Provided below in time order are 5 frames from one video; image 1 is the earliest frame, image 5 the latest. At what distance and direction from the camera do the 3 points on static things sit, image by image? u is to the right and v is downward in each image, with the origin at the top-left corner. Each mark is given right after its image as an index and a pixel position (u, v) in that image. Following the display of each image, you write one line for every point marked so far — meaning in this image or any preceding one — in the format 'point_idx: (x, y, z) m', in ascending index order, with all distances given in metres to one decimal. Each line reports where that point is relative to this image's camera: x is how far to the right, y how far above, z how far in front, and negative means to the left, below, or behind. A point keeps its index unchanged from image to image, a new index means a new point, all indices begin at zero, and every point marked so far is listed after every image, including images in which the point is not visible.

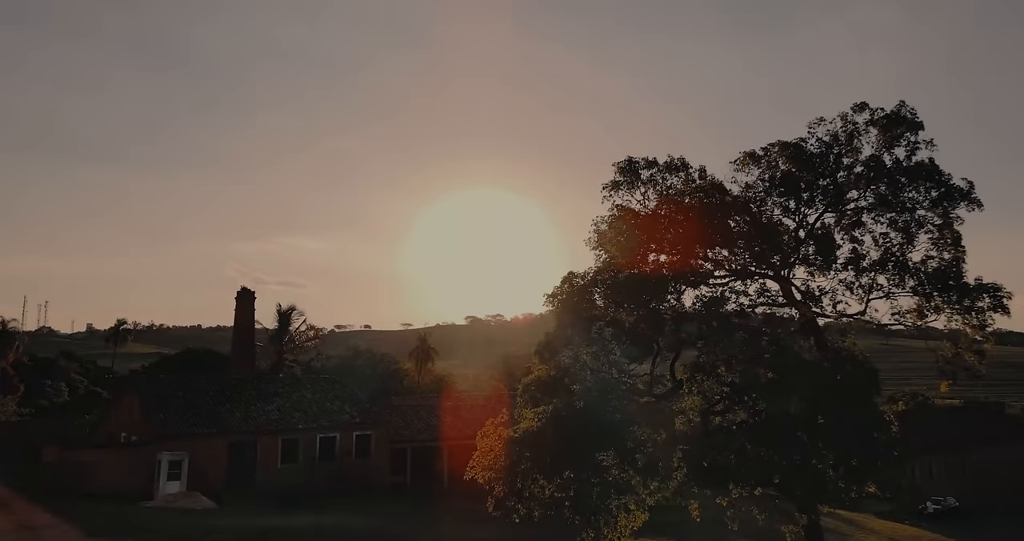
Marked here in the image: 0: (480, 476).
0: (-2.0, -12.3, +13.2) m
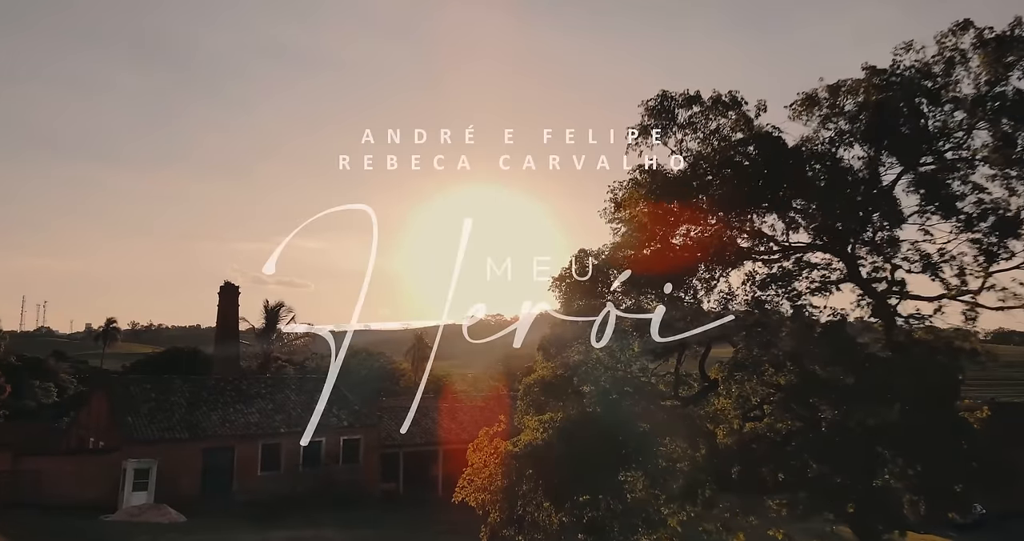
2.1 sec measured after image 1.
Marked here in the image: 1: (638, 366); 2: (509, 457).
0: (-2.0, -11.3, +11.0) m
1: (+6.6, -5.0, +11.6) m
2: (-0.1, -8.6, +10.2) m
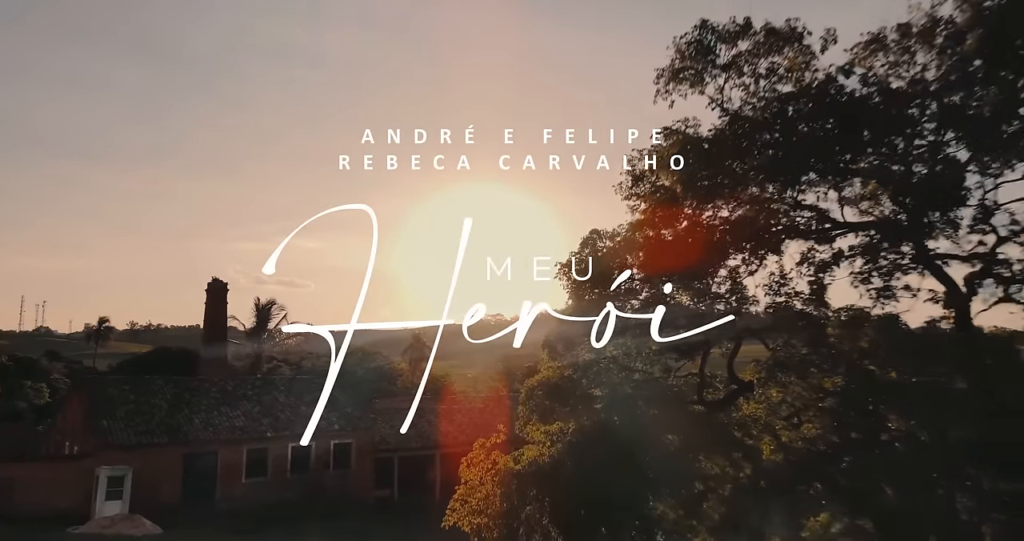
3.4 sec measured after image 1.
0: (-2.0, -10.7, +9.5) m
1: (+6.6, -4.4, +10.1) m
2: (-0.1, -8.0, +8.7) m
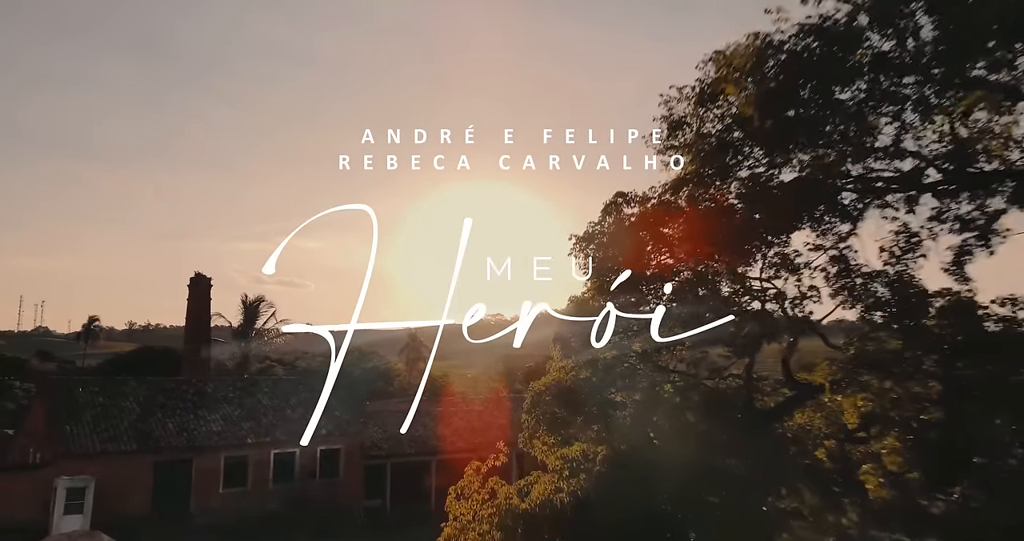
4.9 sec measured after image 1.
0: (-1.9, -9.8, +7.5) m
1: (+6.7, -3.5, +8.1) m
2: (0.0, -7.1, +6.7) m
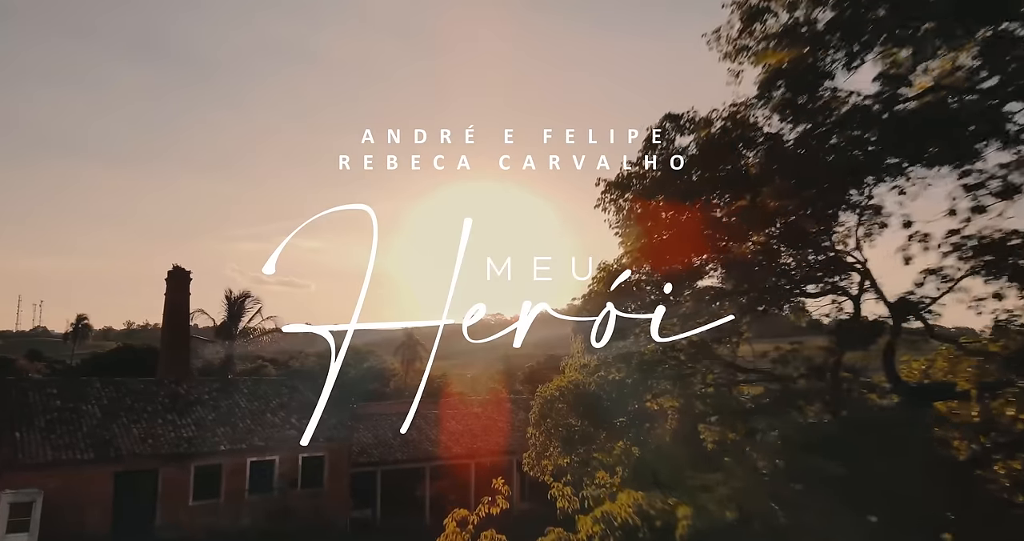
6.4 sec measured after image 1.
0: (-1.8, -8.8, +5.4) m
1: (+6.8, -2.5, +6.0) m
2: (+0.1, -6.1, +4.6) m
